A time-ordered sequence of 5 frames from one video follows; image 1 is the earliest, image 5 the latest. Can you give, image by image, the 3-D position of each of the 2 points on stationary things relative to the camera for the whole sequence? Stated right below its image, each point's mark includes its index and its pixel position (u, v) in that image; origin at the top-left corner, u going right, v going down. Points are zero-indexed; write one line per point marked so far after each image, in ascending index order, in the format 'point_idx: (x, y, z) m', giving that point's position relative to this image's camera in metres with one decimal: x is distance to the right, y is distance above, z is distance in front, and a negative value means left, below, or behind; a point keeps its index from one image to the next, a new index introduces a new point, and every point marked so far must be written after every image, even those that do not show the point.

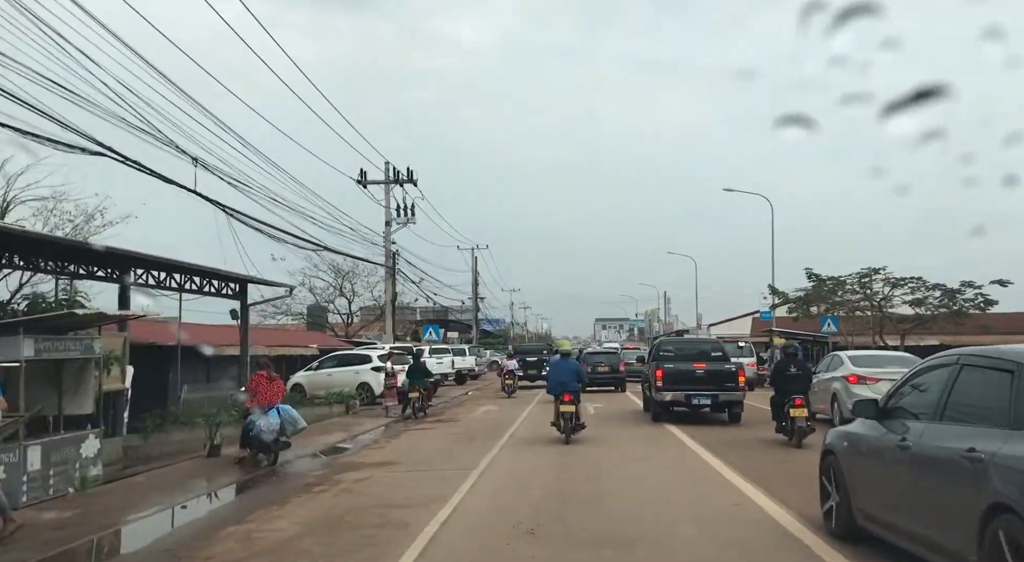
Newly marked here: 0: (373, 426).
0: (-2.8, -2.9, +16.1) m
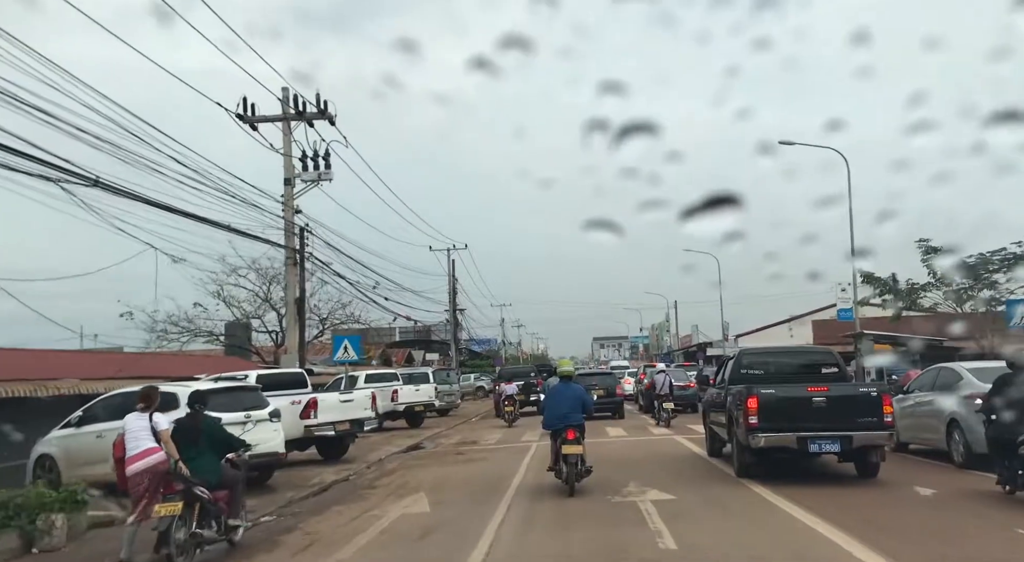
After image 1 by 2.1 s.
0: (-3.3, -2.3, +5.5) m
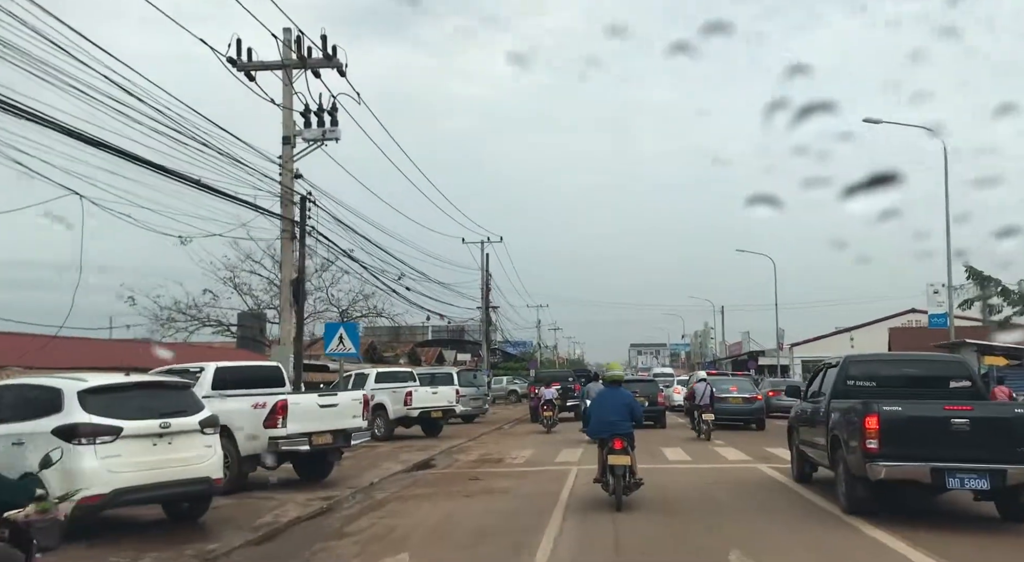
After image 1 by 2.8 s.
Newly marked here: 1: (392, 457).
0: (-3.2, -1.8, +2.3) m
1: (-2.1, -3.1, +13.8) m
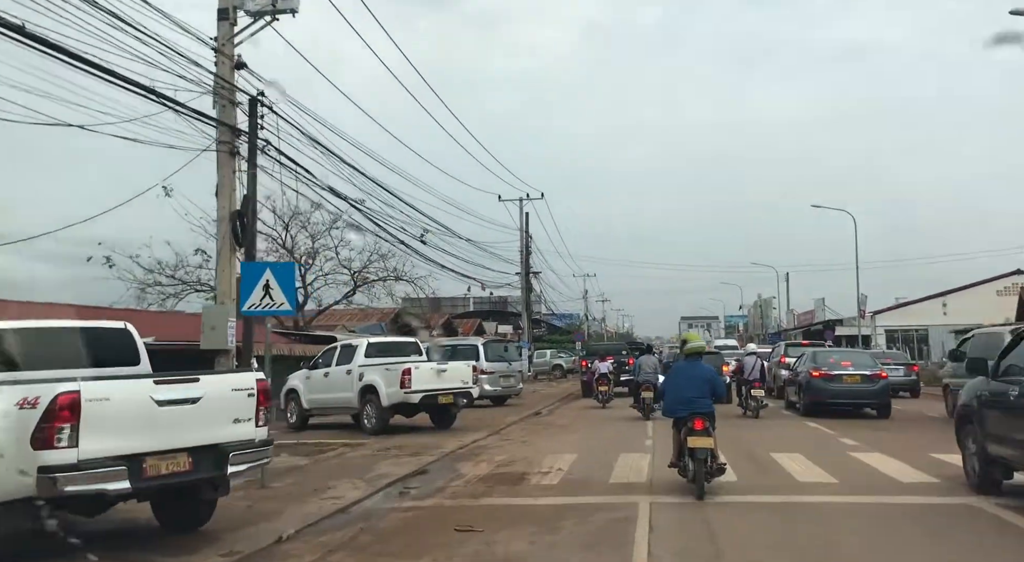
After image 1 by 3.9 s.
0: (-3.5, -1.3, -2.3) m
1: (-1.7, -2.2, +9.1) m
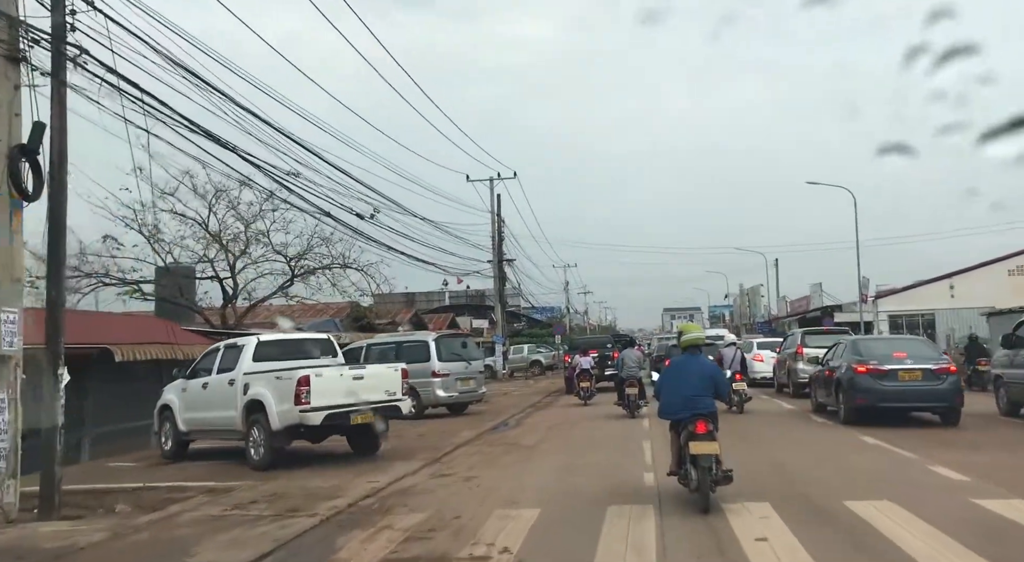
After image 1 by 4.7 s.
0: (-3.9, -1.1, -6.1) m
1: (-2.3, -1.9, +5.4) m
